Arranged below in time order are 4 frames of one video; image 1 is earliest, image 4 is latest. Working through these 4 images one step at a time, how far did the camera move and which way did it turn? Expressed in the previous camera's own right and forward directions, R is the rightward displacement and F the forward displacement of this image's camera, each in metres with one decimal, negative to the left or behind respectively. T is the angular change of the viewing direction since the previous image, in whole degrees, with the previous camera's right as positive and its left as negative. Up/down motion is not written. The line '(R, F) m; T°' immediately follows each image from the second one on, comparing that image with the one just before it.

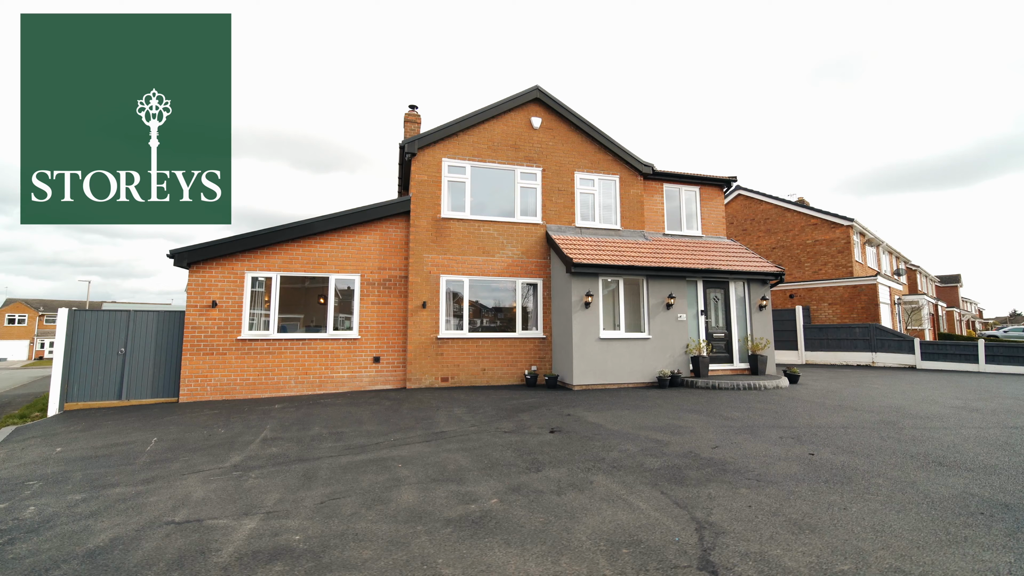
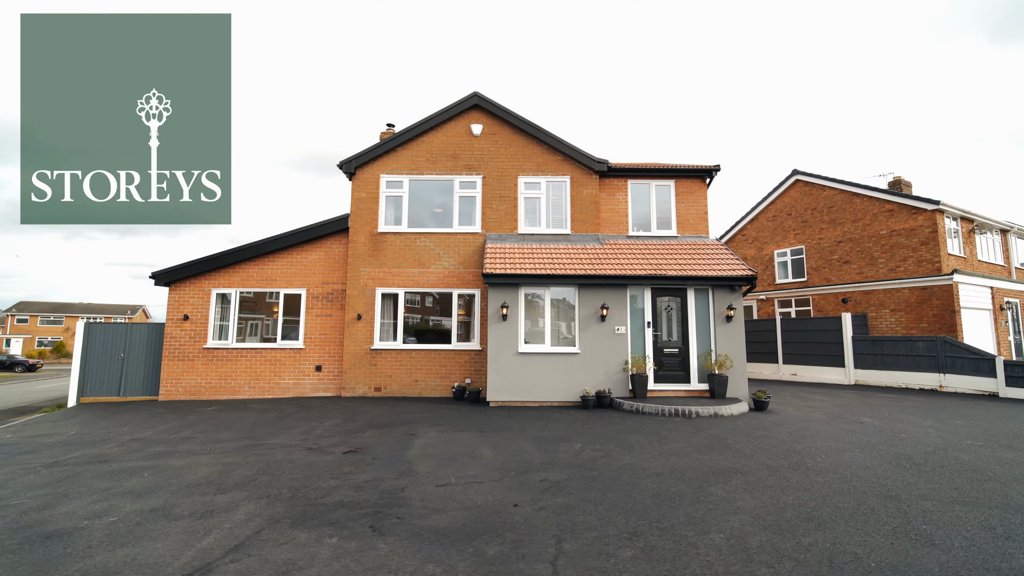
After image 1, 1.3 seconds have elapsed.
(+4.4, +0.9) m; -15°
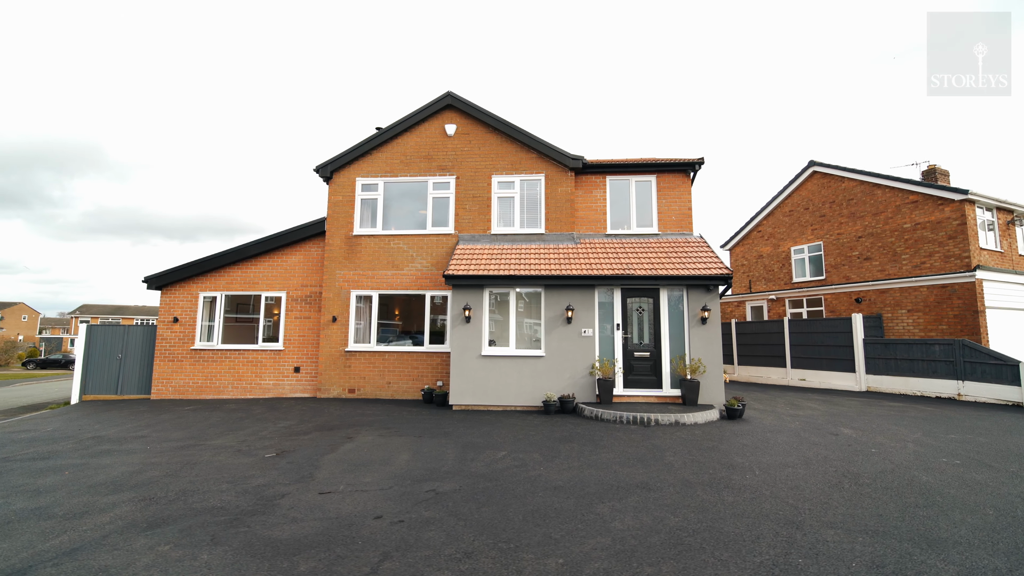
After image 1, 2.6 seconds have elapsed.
(+1.6, +0.3) m; -5°
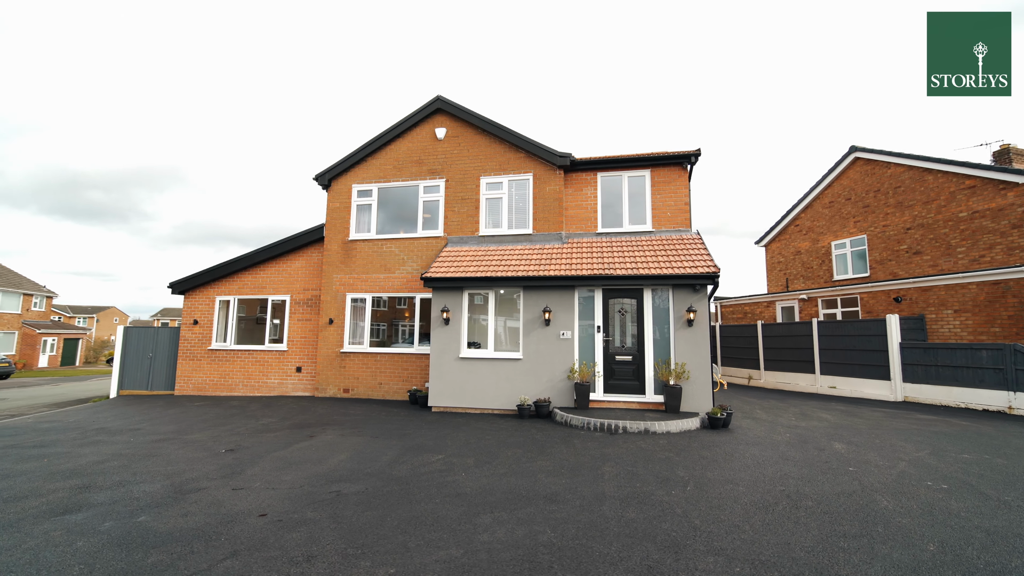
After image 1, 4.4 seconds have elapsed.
(+1.6, +0.2) m; -7°
